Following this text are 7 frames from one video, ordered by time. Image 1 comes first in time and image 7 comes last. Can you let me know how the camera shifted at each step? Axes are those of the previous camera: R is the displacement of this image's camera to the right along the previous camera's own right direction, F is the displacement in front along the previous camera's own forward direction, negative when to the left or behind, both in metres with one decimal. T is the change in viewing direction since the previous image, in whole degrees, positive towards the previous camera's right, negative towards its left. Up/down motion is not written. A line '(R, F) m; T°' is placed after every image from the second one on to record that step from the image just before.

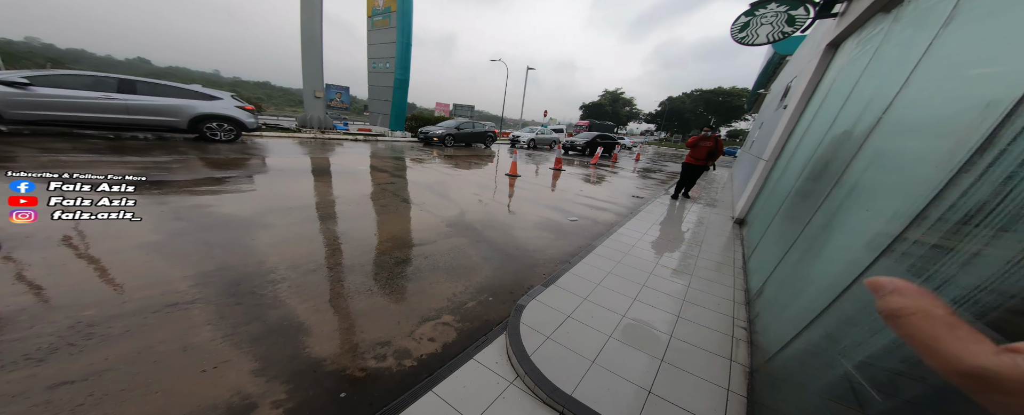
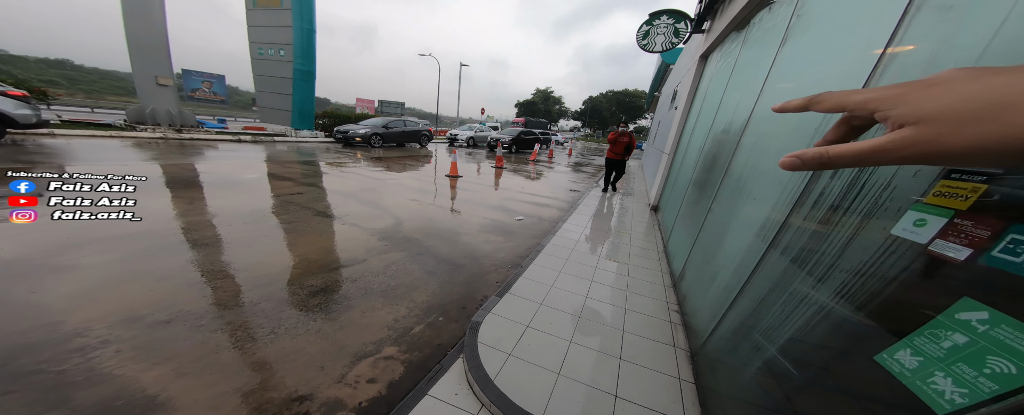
(-0.1, +0.2) m; +13°
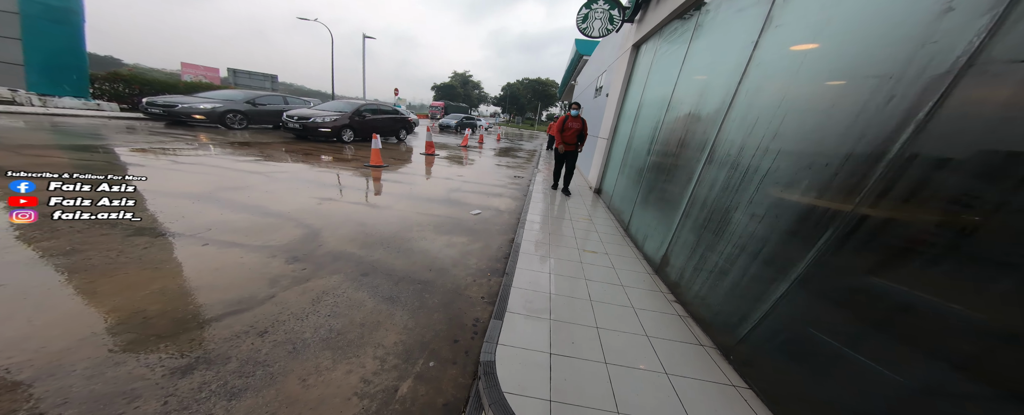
(-0.7, +0.6) m; +19°
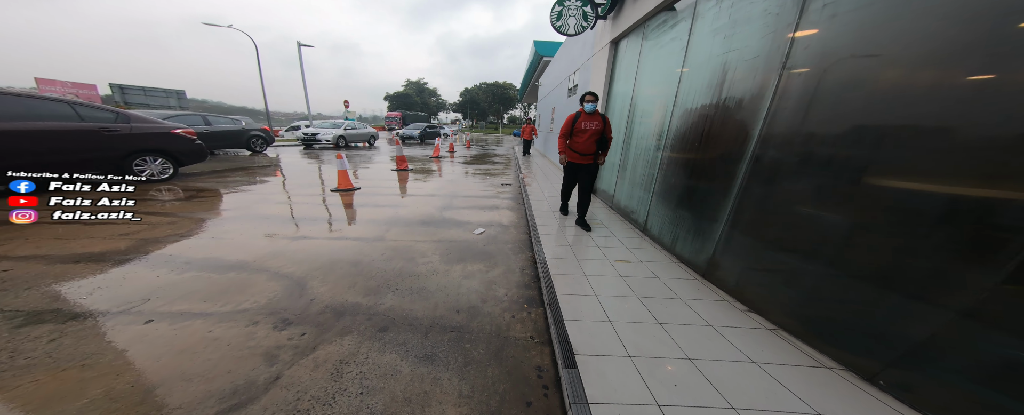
(-0.6, +0.4) m; +8°
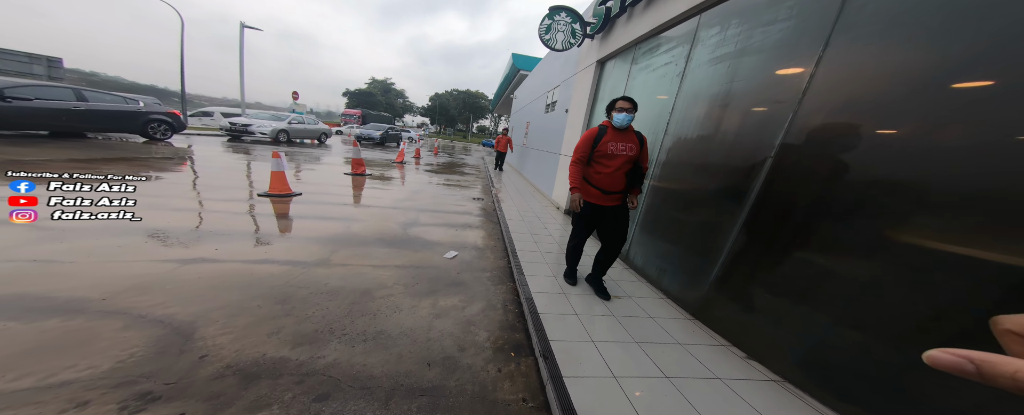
(-0.2, +0.4) m; +8°
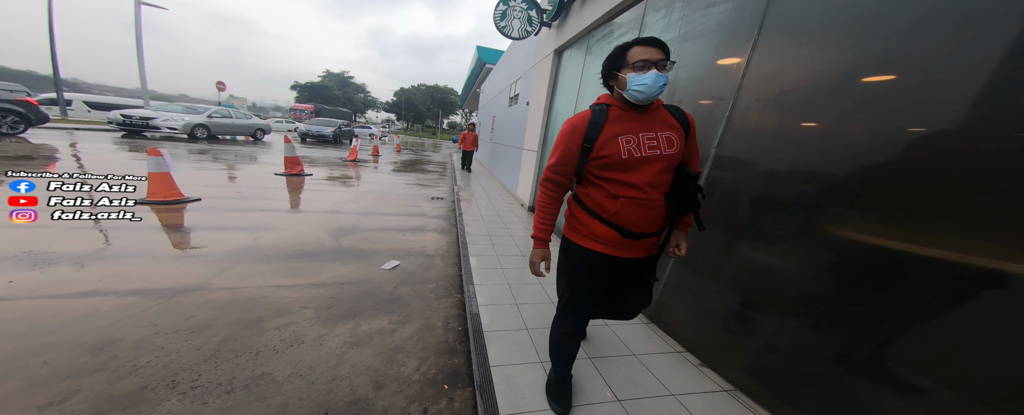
(+0.3, +0.3) m; +3°
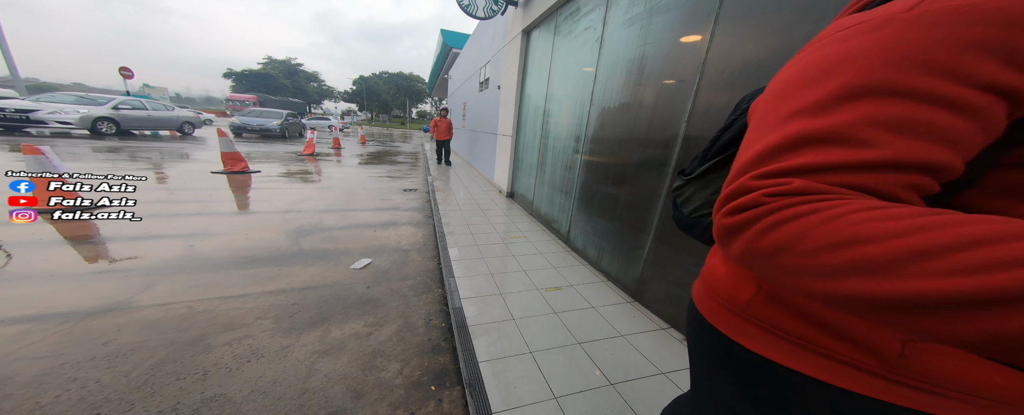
(-0.1, +0.1) m; +6°
